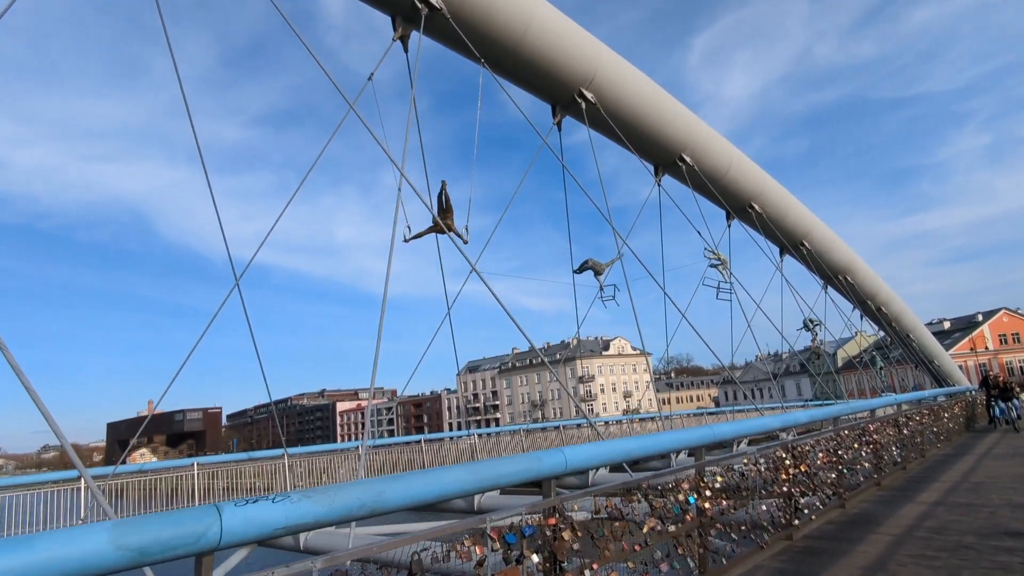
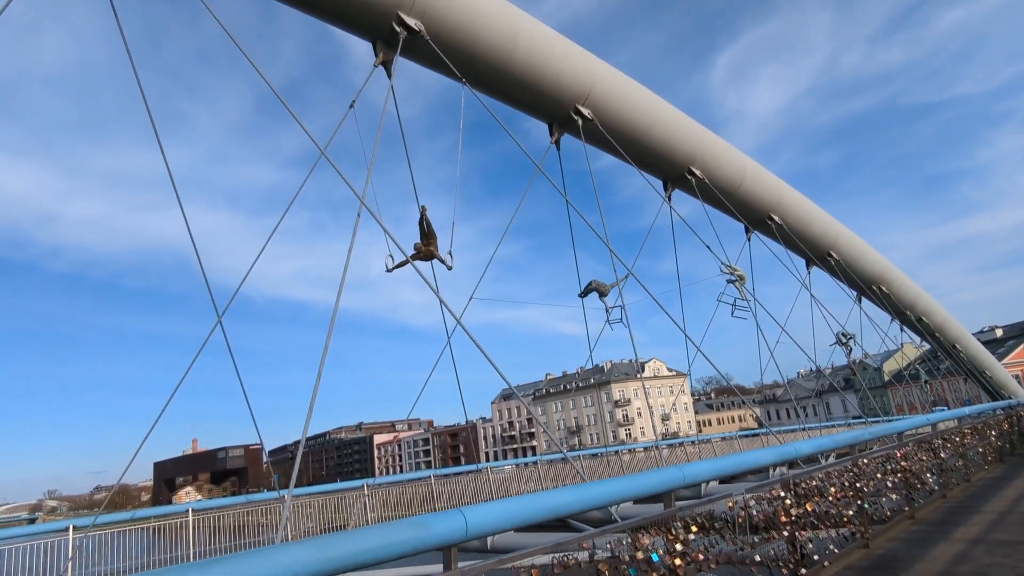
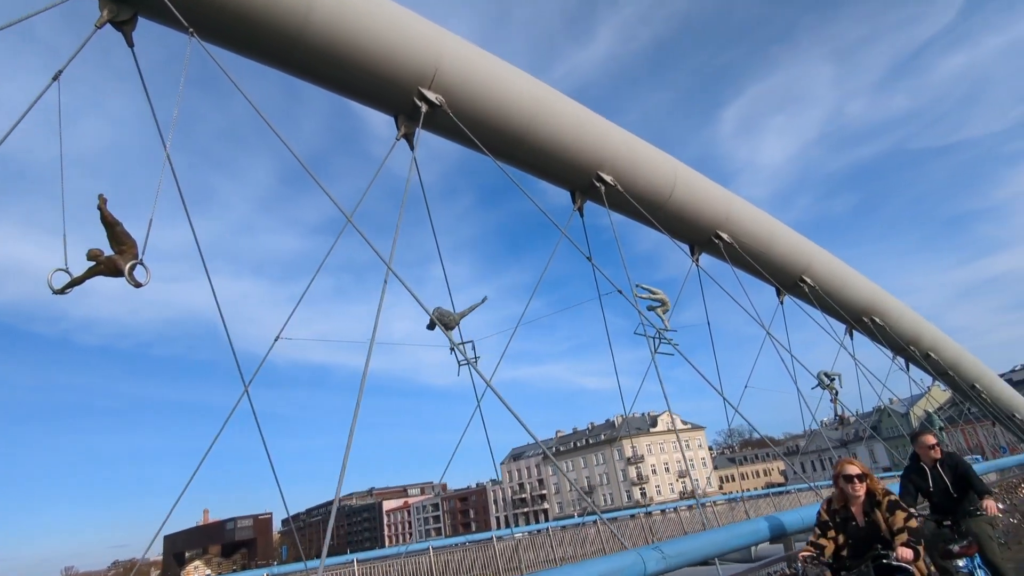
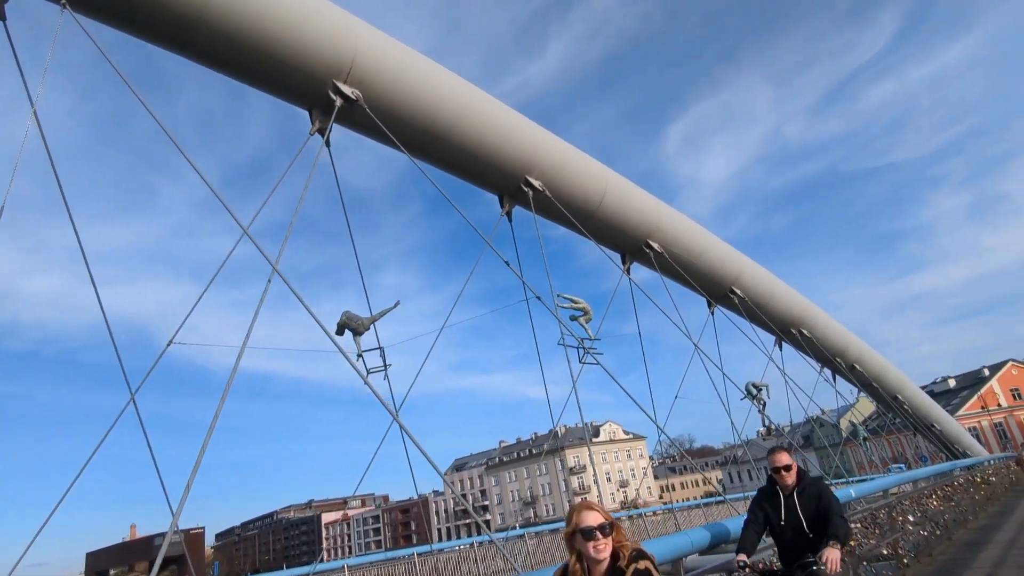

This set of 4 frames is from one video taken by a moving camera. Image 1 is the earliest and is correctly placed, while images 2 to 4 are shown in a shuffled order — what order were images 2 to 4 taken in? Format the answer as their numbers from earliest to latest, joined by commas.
2, 3, 4
